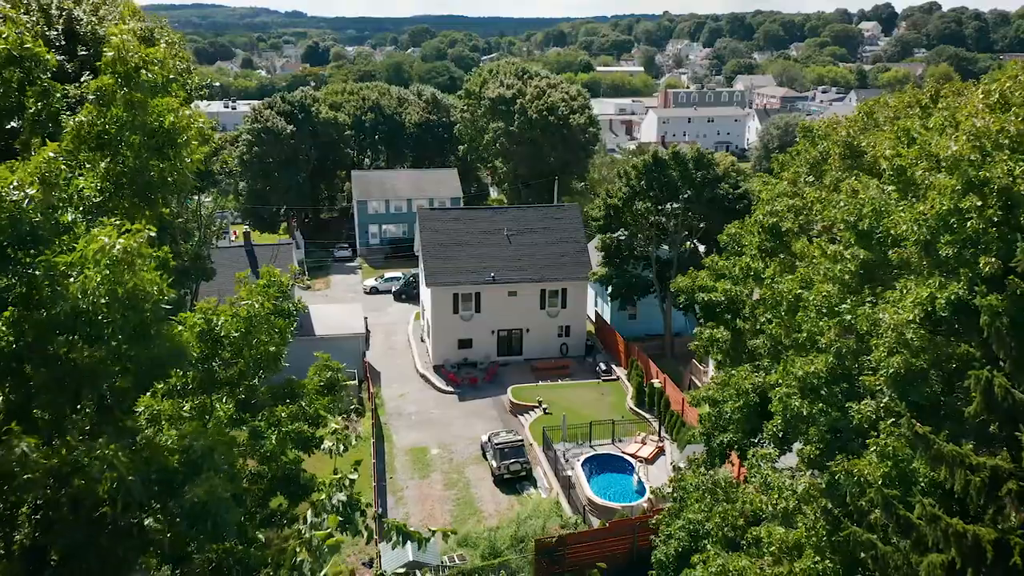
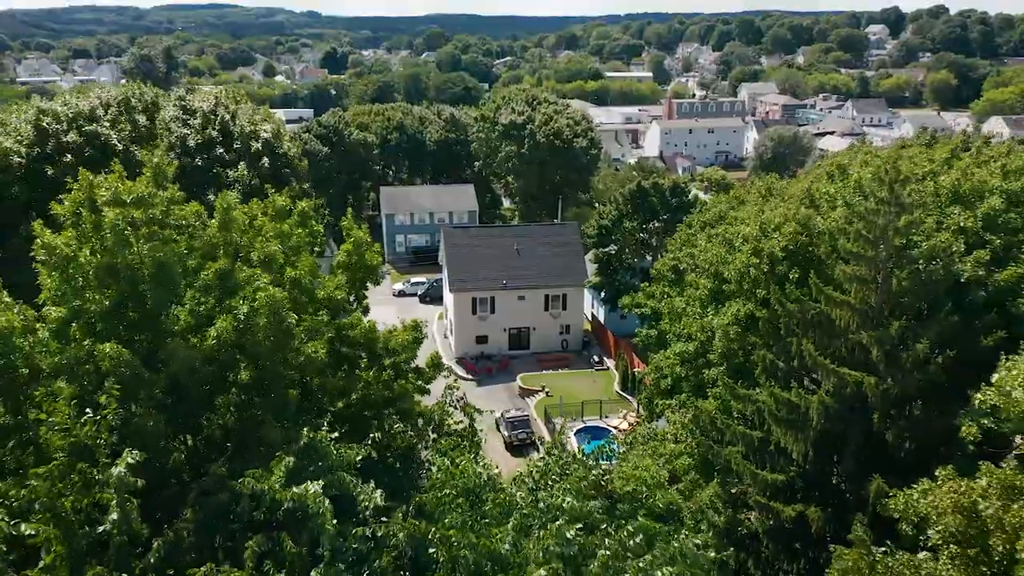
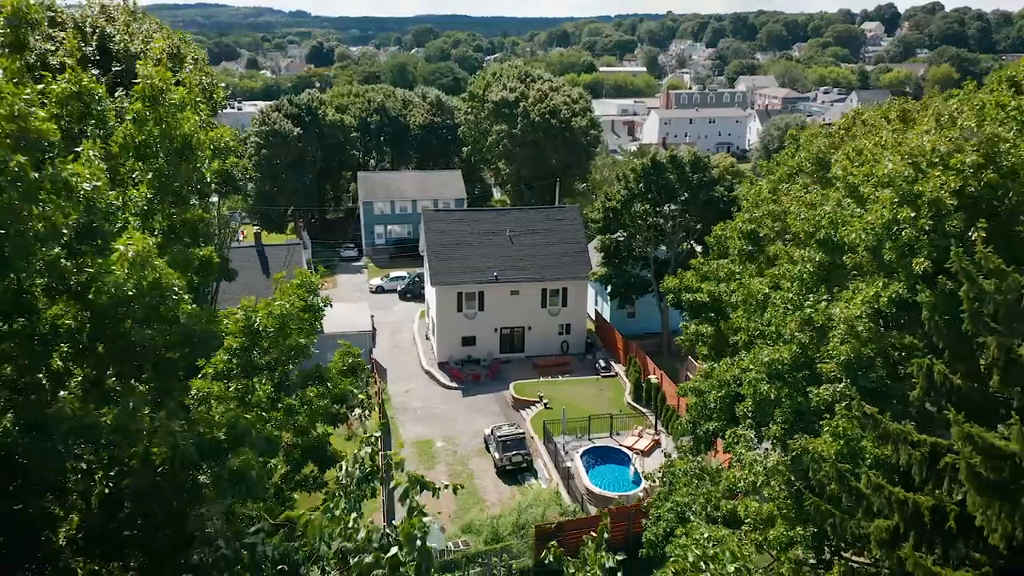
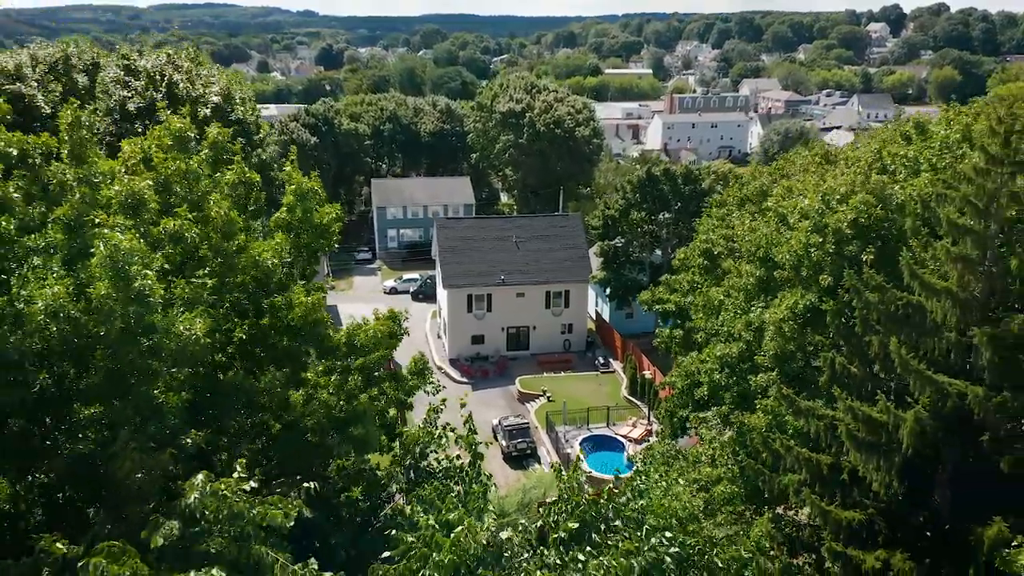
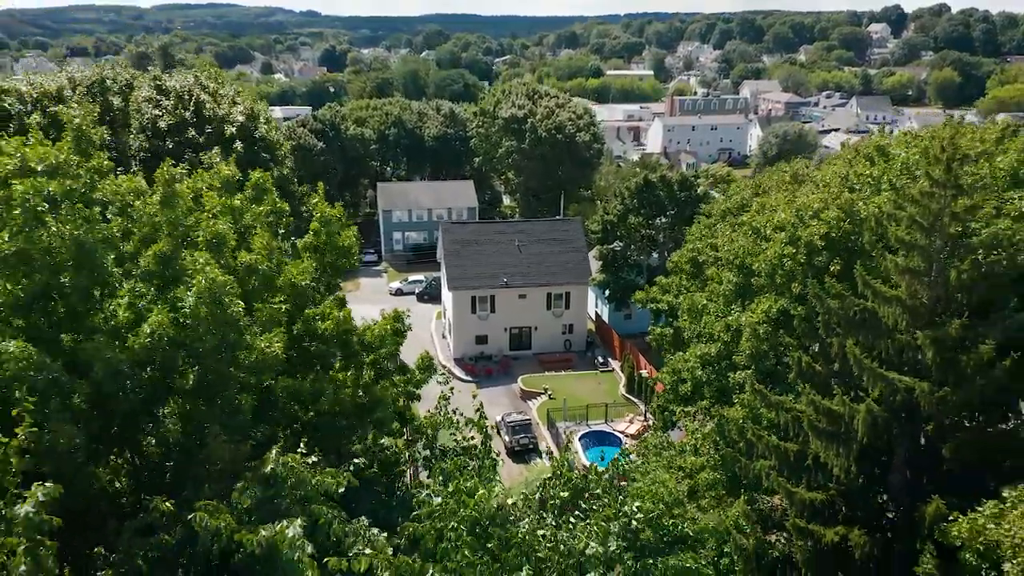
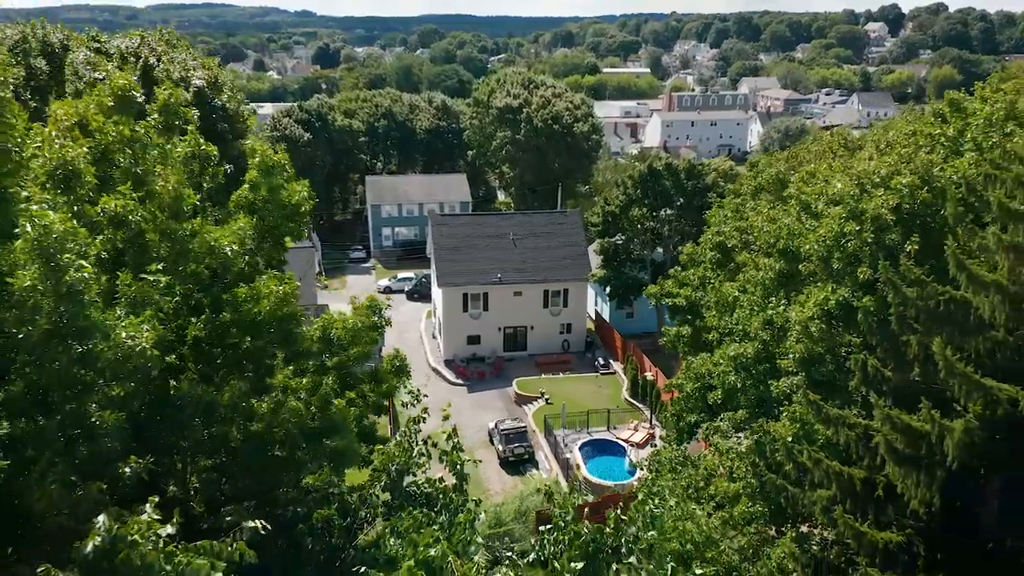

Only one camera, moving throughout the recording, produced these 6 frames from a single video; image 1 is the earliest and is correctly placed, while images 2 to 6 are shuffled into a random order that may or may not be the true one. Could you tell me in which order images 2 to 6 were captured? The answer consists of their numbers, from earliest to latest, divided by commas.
3, 6, 4, 5, 2
